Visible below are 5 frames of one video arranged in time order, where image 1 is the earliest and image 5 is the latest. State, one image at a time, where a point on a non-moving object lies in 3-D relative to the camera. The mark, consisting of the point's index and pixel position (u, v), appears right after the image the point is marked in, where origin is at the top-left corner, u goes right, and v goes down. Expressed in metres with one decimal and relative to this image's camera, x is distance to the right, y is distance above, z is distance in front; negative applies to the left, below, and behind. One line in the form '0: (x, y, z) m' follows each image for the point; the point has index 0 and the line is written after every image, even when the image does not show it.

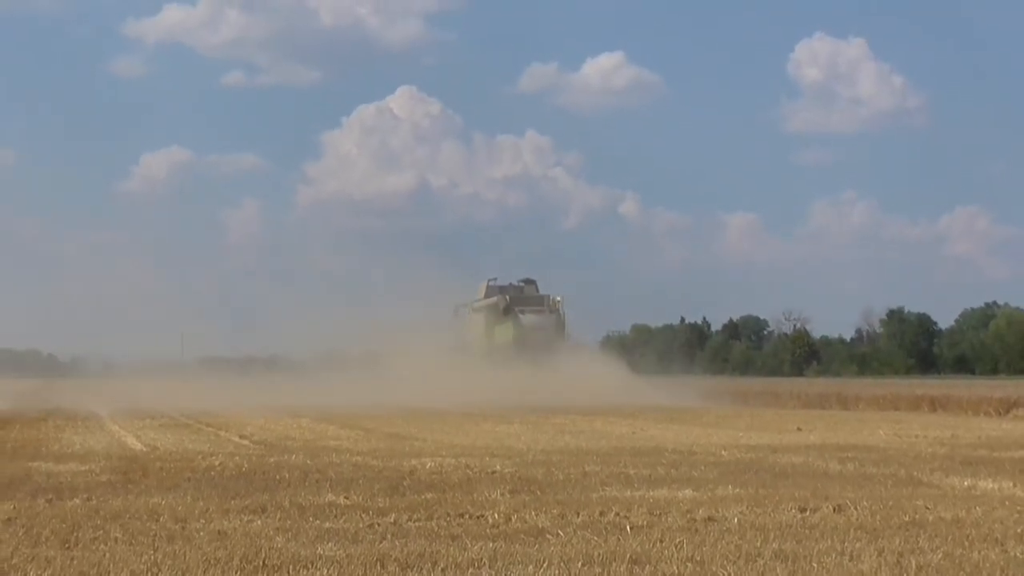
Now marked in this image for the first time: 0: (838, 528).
0: (+3.0, -2.2, +10.1) m
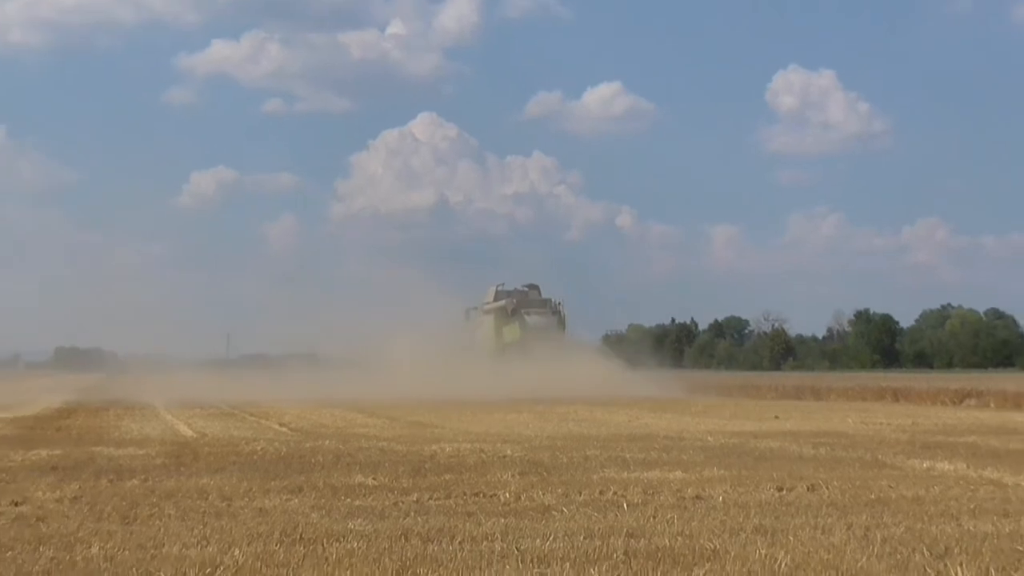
0: (+3.1, -2.2, +11.3) m
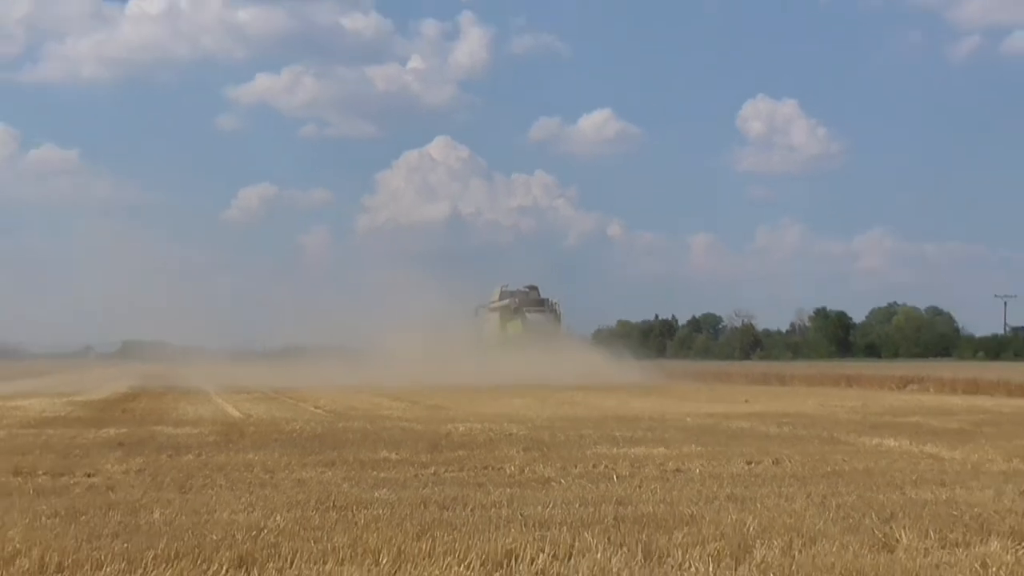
0: (+3.1, -2.2, +12.9) m
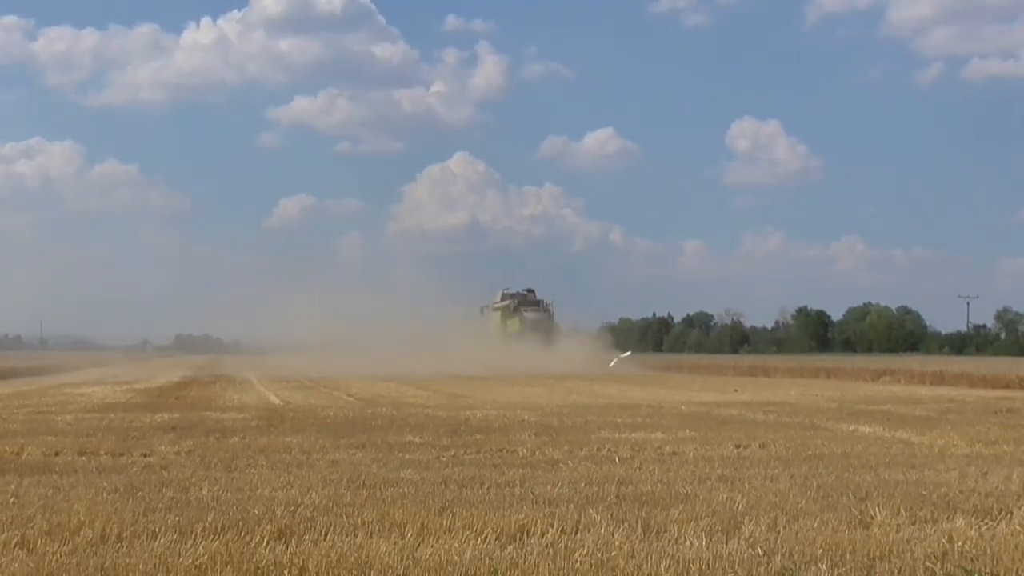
0: (+3.3, -2.3, +14.3) m
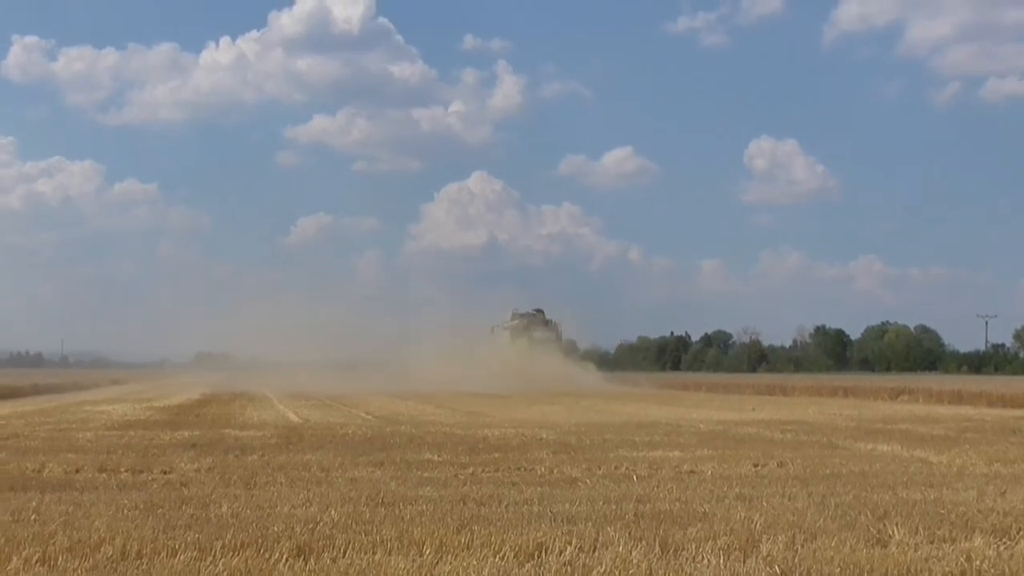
0: (+3.5, -2.5, +14.3) m
